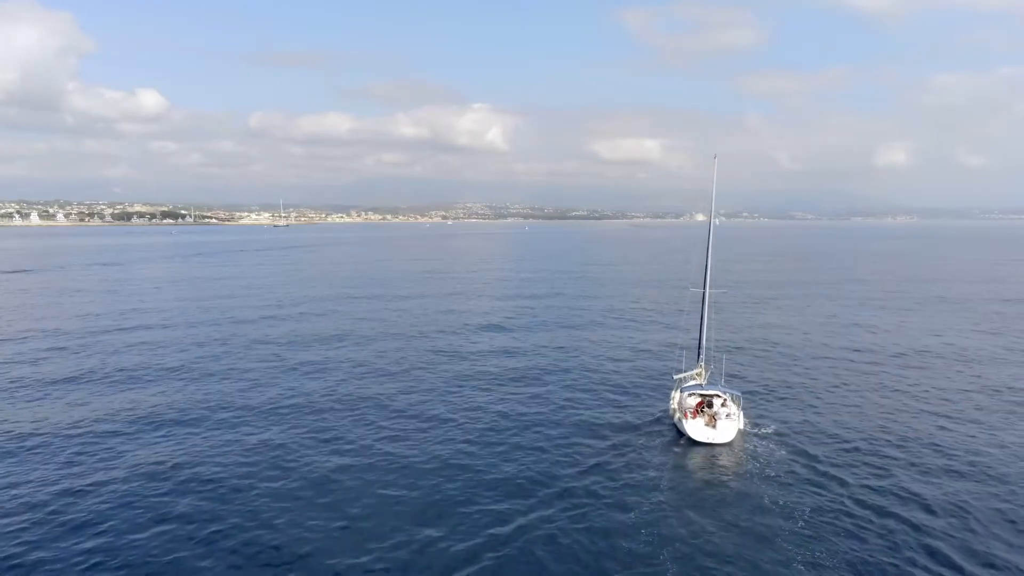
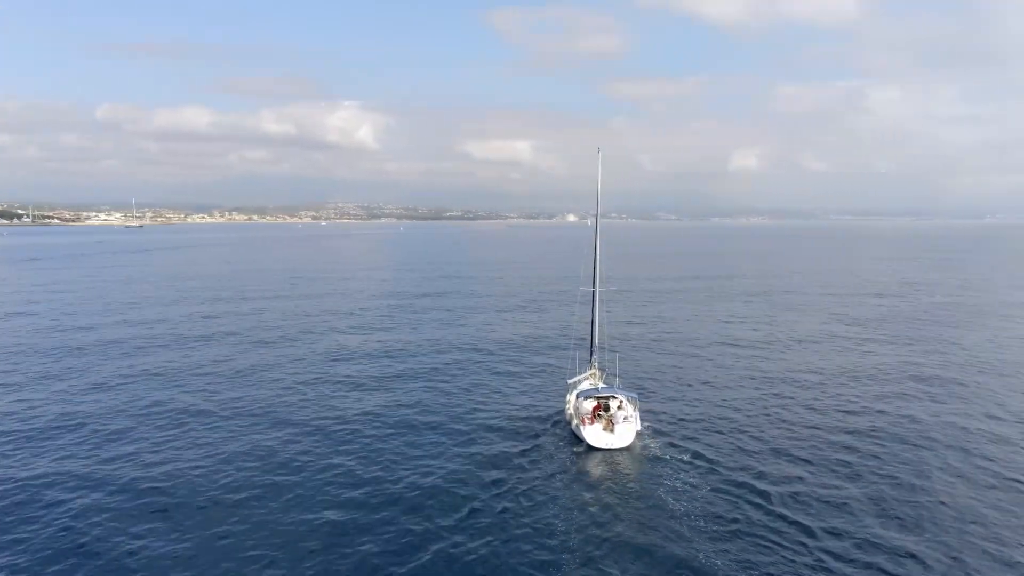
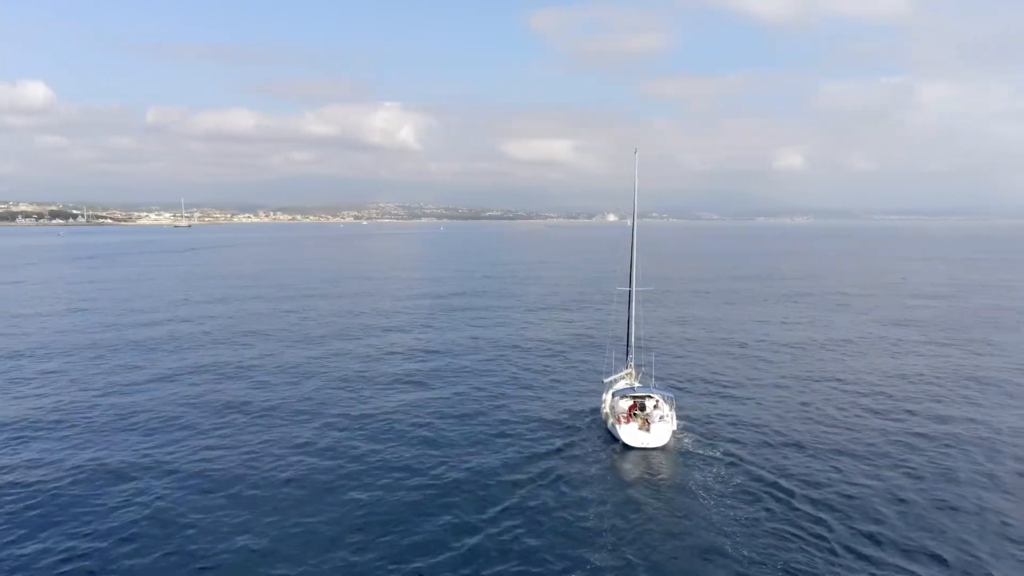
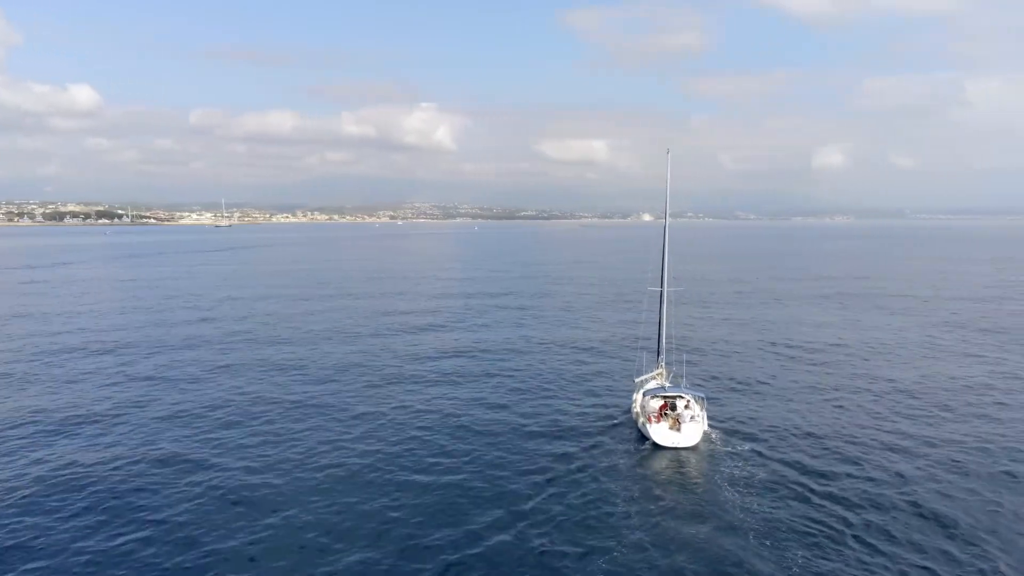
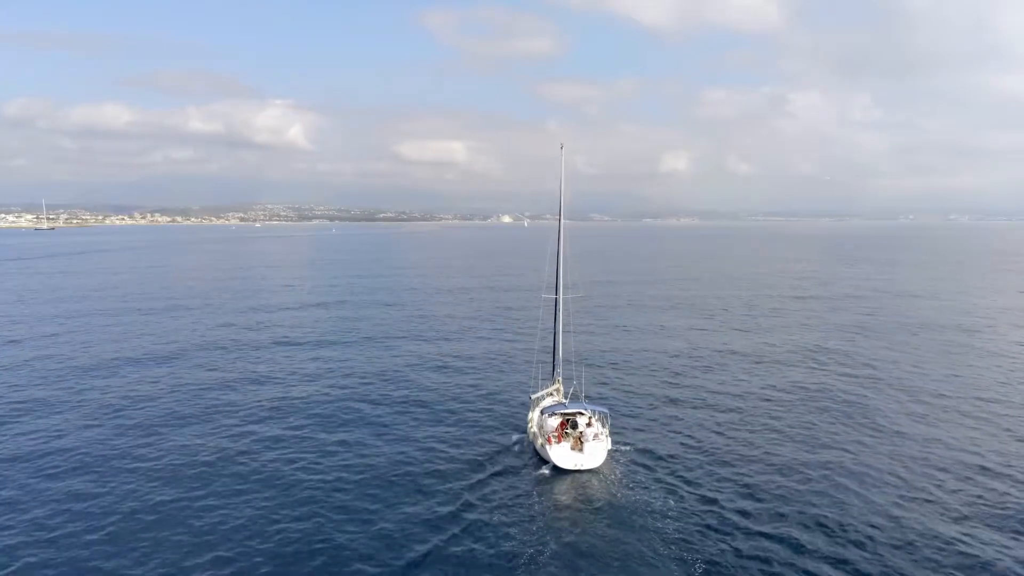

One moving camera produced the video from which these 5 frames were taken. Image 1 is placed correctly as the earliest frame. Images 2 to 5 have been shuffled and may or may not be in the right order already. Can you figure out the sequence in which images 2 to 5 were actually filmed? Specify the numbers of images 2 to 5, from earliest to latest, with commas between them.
4, 3, 2, 5
